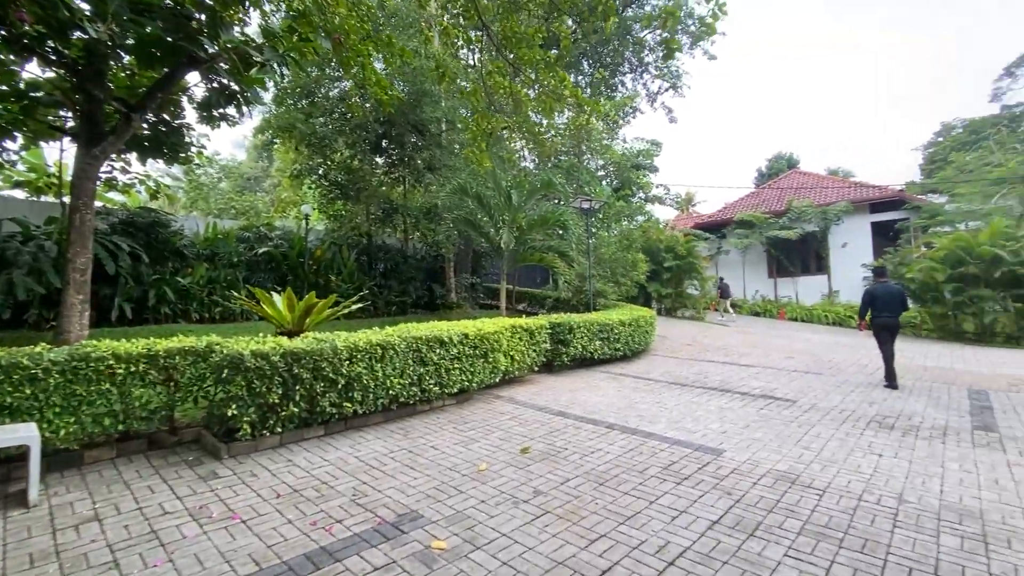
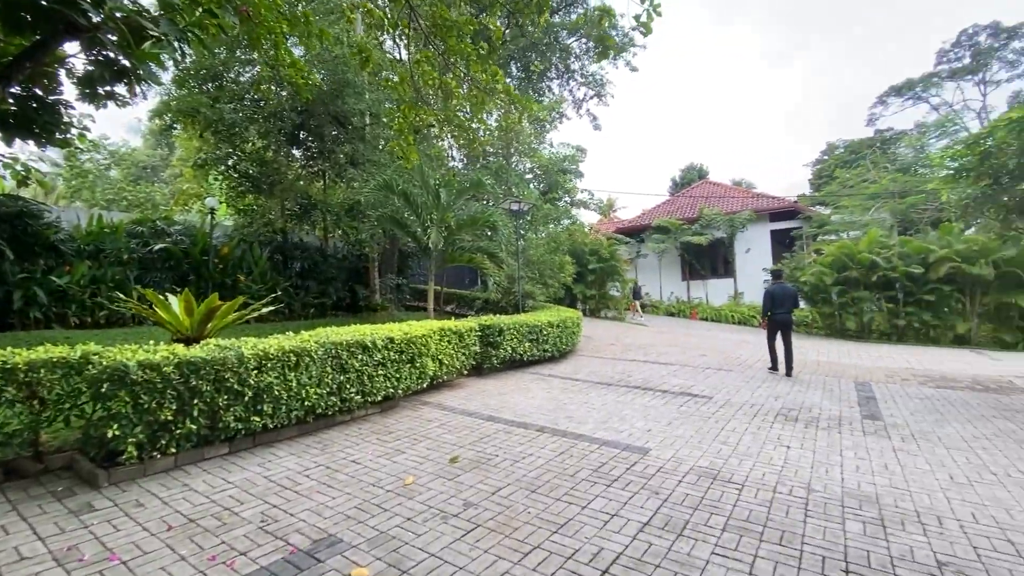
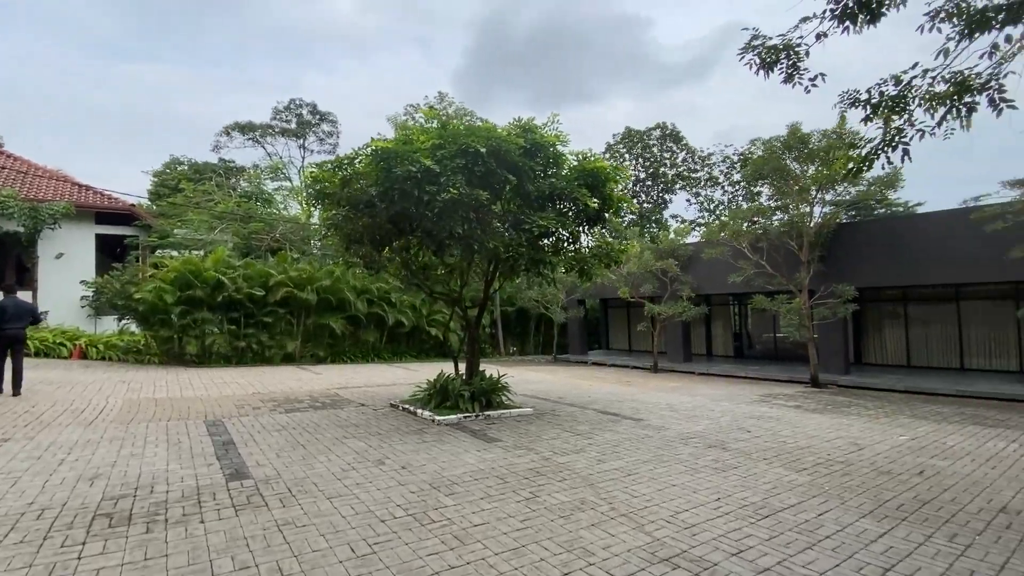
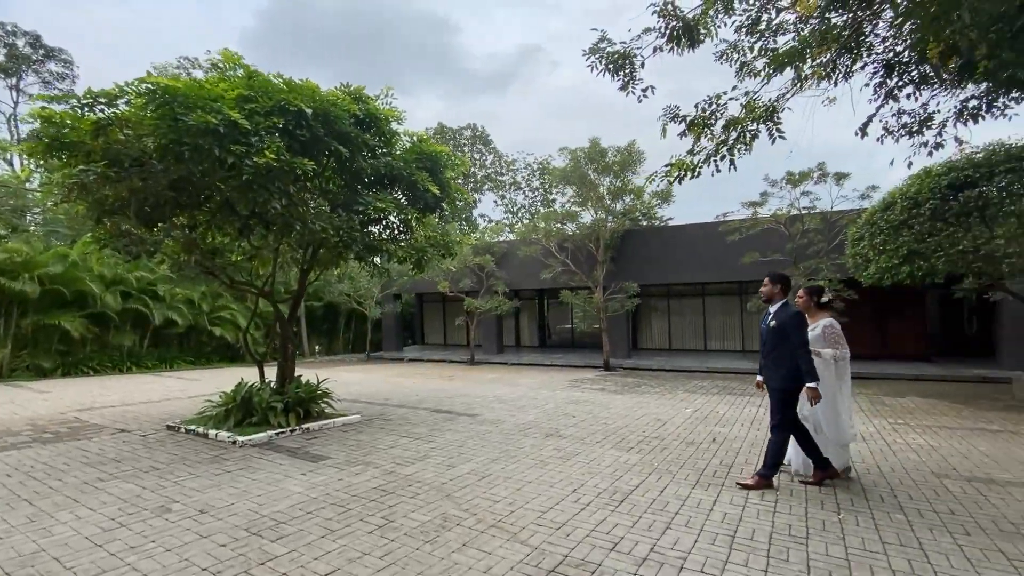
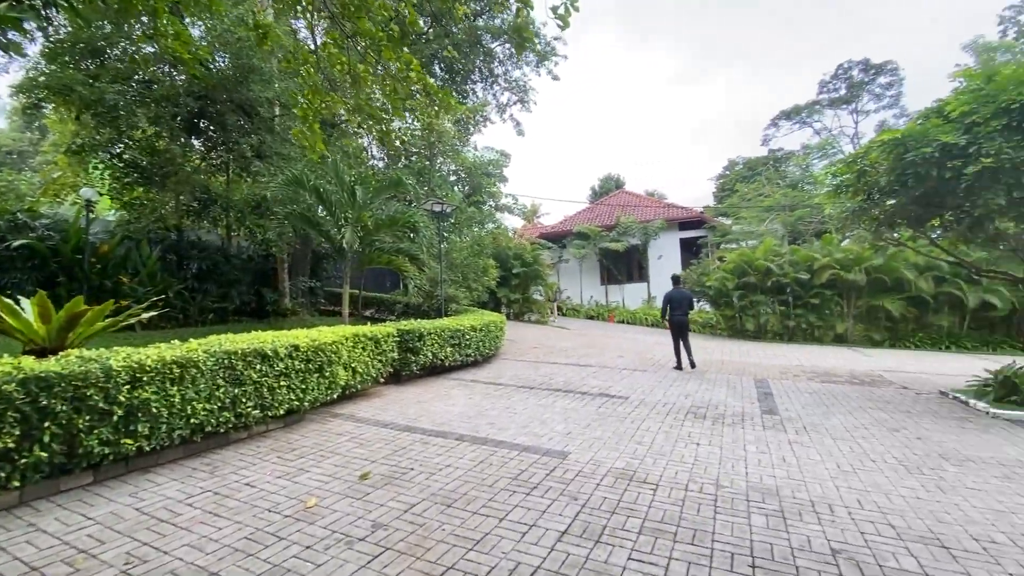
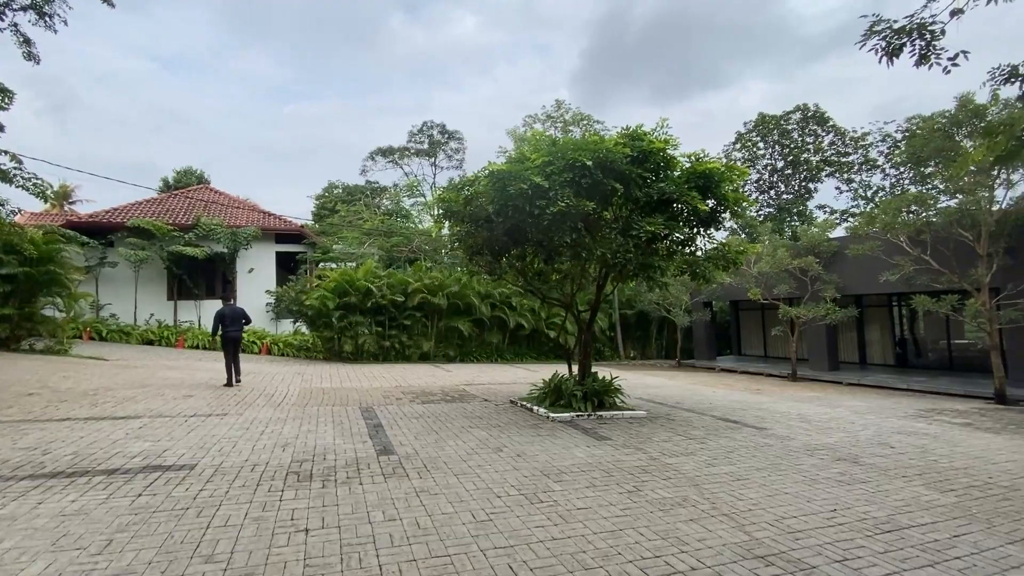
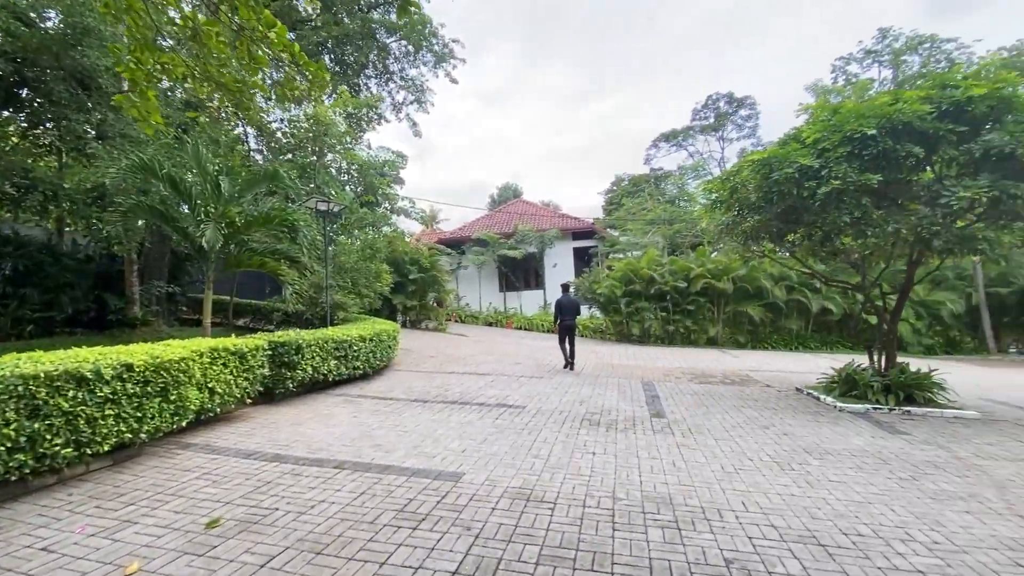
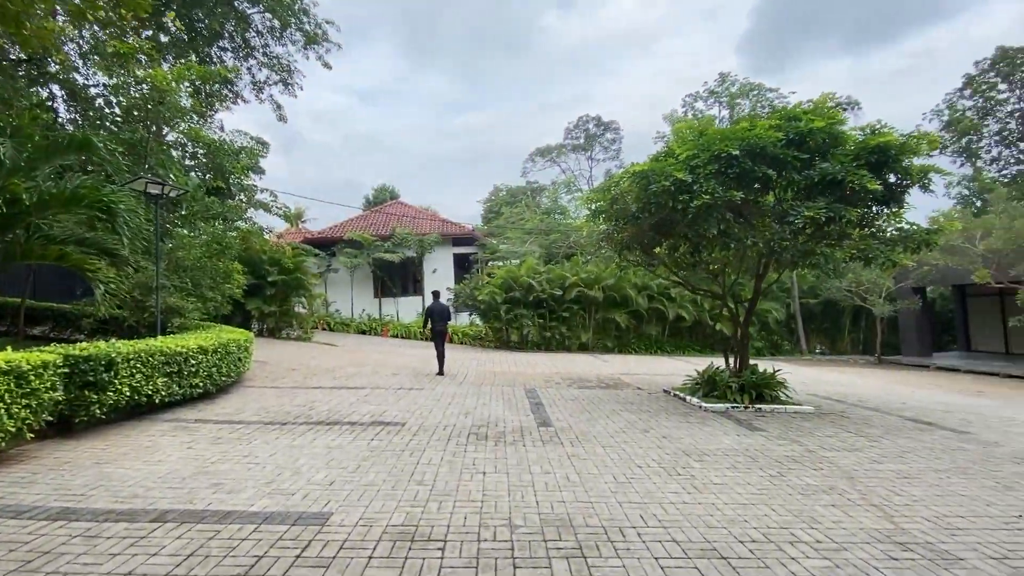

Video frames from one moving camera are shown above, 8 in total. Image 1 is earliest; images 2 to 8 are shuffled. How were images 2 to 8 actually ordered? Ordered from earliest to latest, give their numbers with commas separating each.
2, 5, 7, 8, 6, 3, 4
